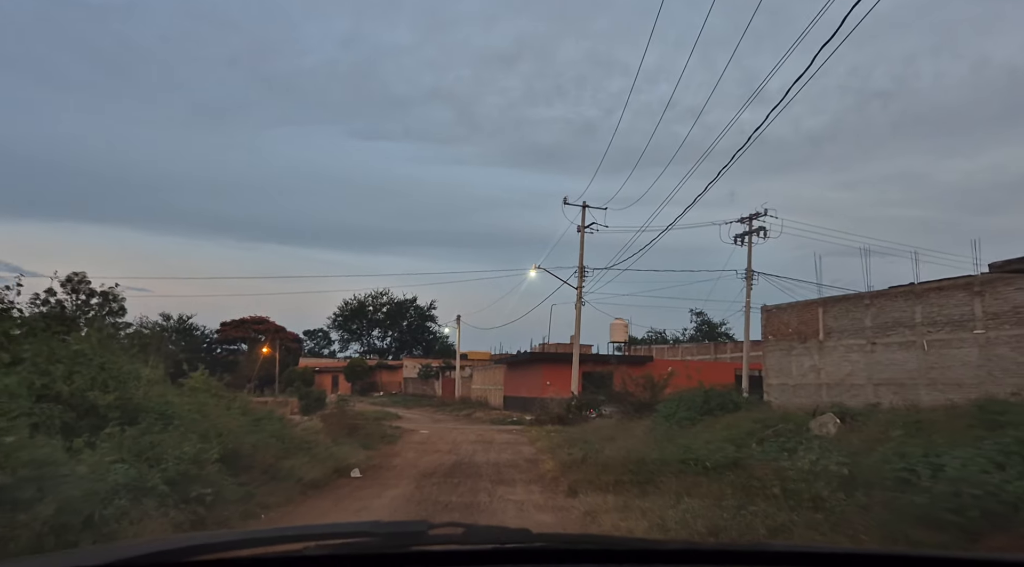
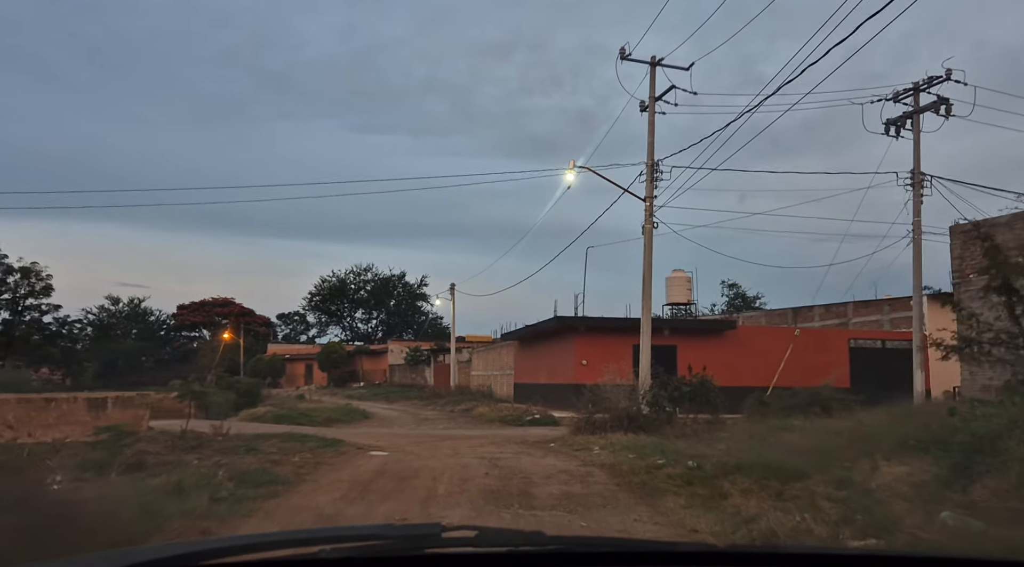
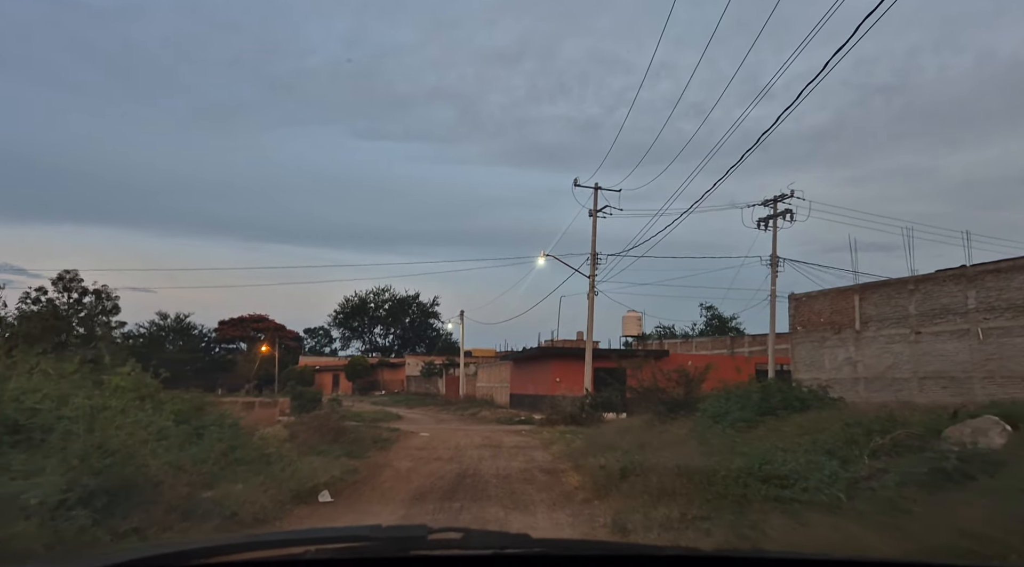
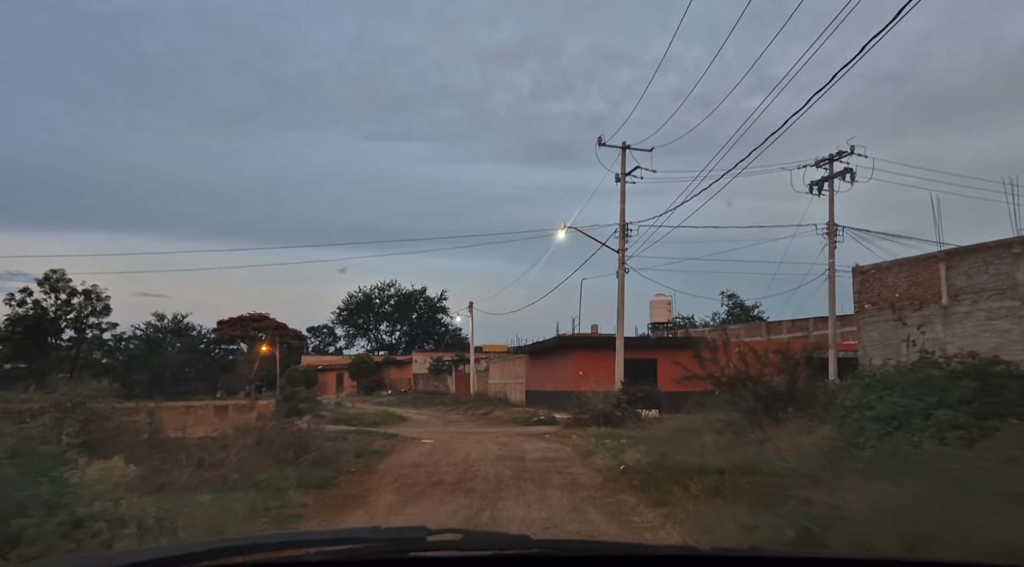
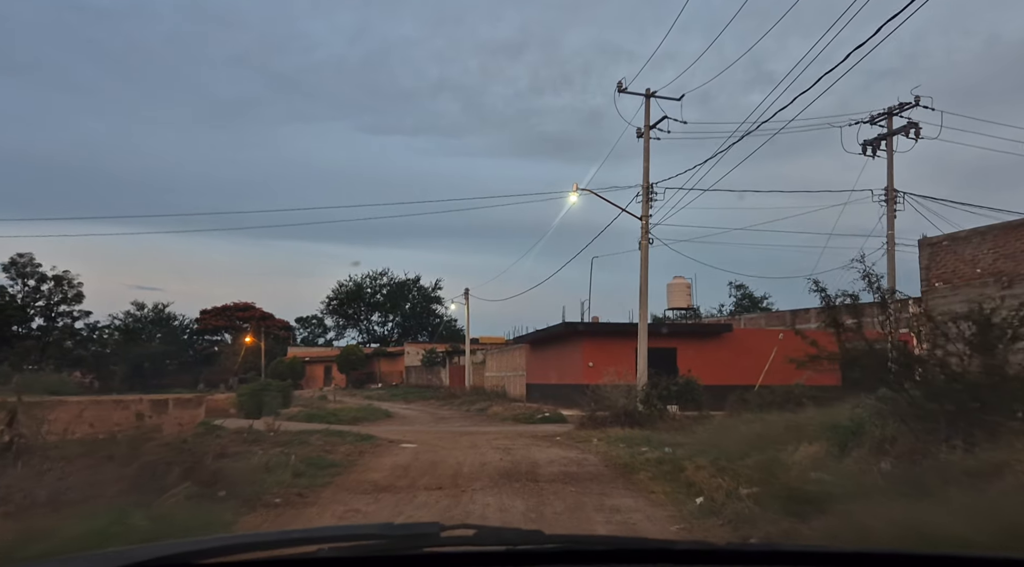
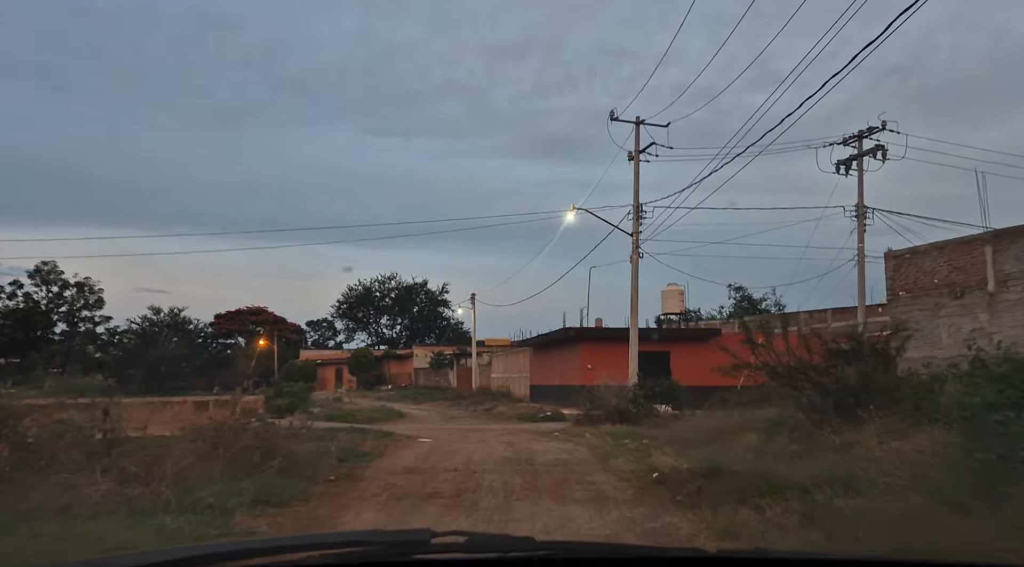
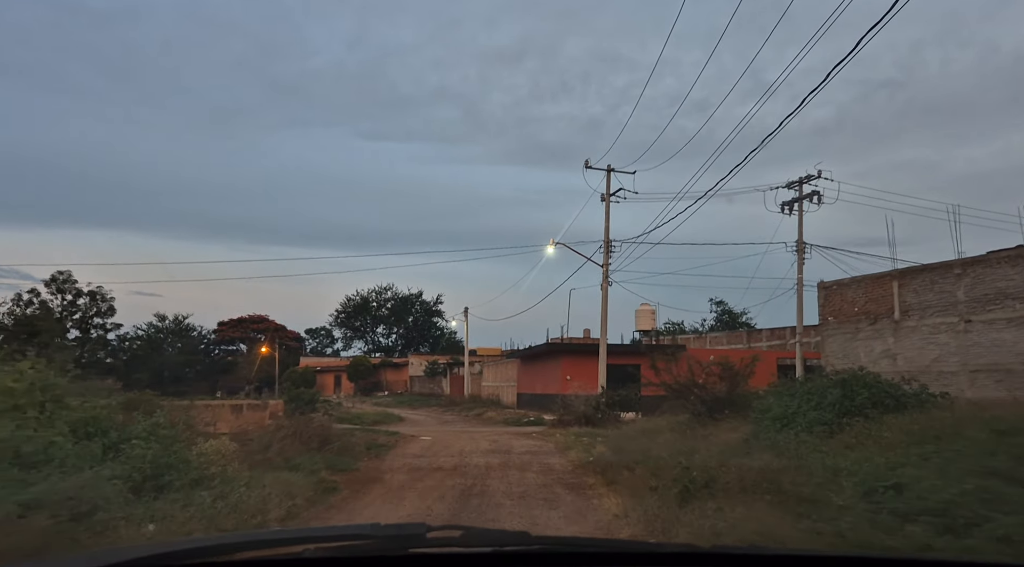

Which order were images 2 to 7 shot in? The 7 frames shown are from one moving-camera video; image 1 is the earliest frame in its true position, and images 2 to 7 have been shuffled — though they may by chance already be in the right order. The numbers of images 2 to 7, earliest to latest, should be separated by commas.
3, 7, 4, 6, 5, 2
